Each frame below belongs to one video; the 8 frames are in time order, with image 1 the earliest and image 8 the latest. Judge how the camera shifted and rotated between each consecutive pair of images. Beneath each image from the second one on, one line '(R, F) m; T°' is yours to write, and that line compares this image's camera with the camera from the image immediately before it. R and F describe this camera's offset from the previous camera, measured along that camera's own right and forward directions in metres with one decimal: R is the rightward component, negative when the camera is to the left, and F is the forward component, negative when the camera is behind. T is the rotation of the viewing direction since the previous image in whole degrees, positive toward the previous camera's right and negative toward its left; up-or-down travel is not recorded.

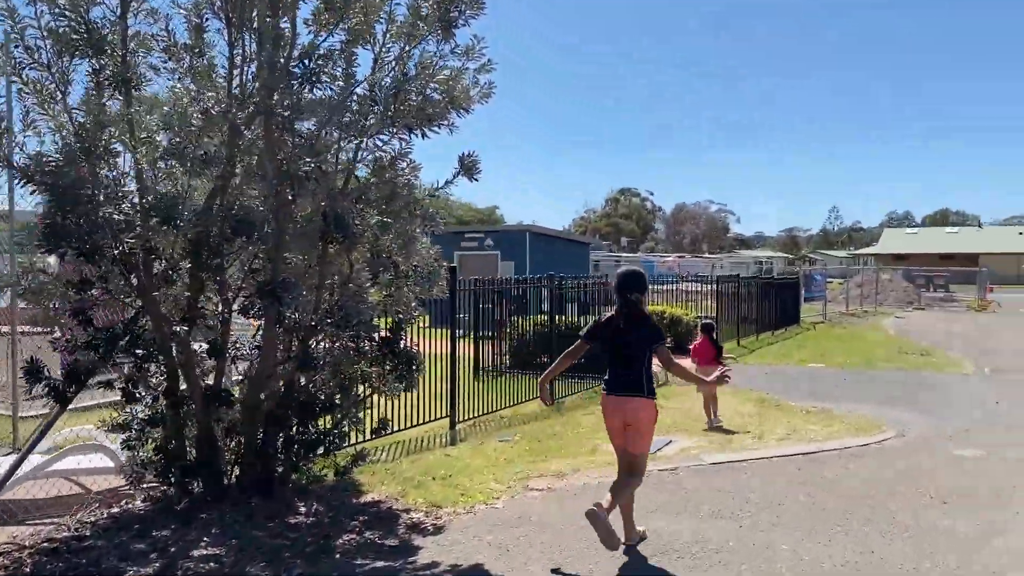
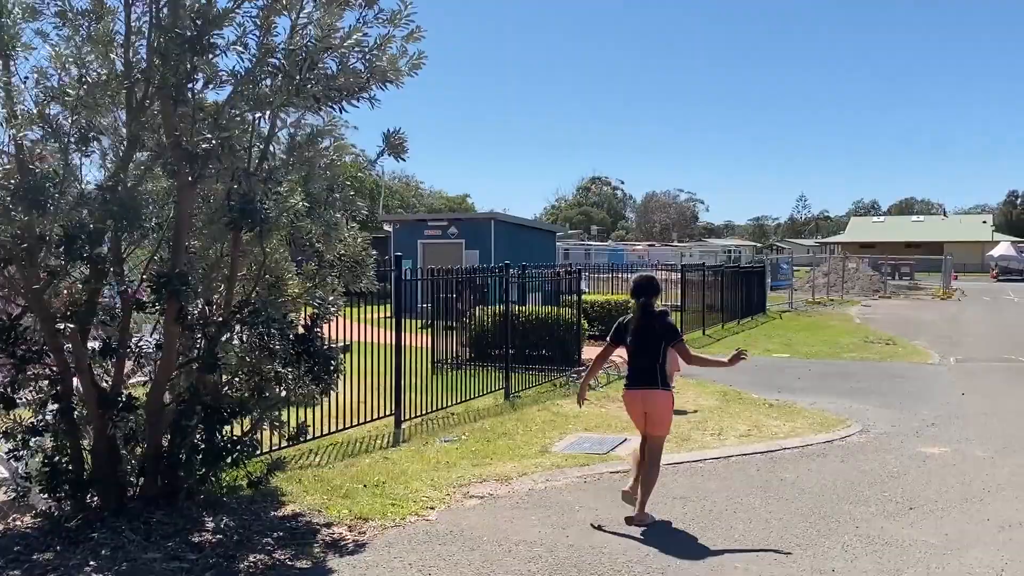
(+0.2, +0.4) m; +2°
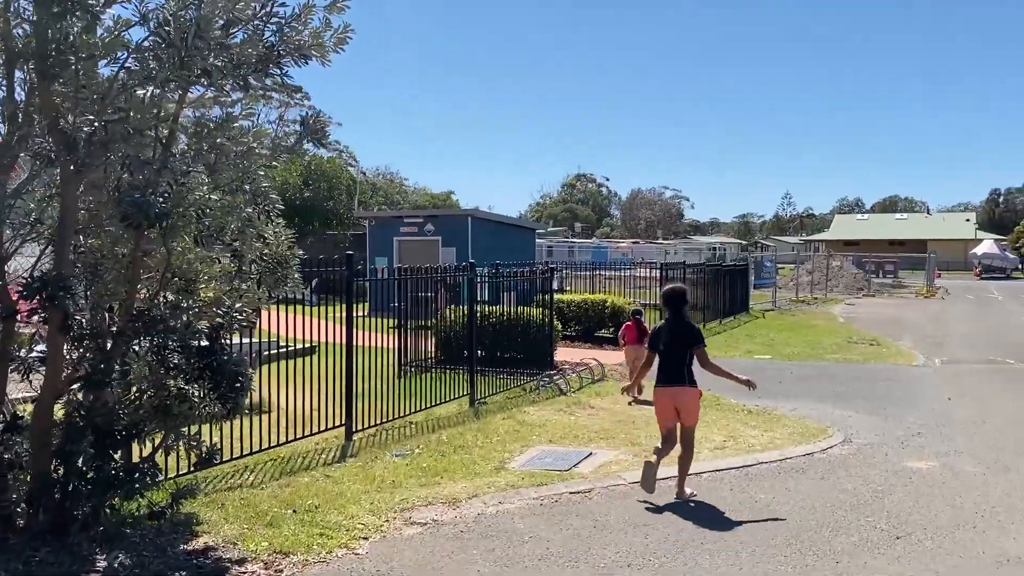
(+0.2, +0.5) m; +1°
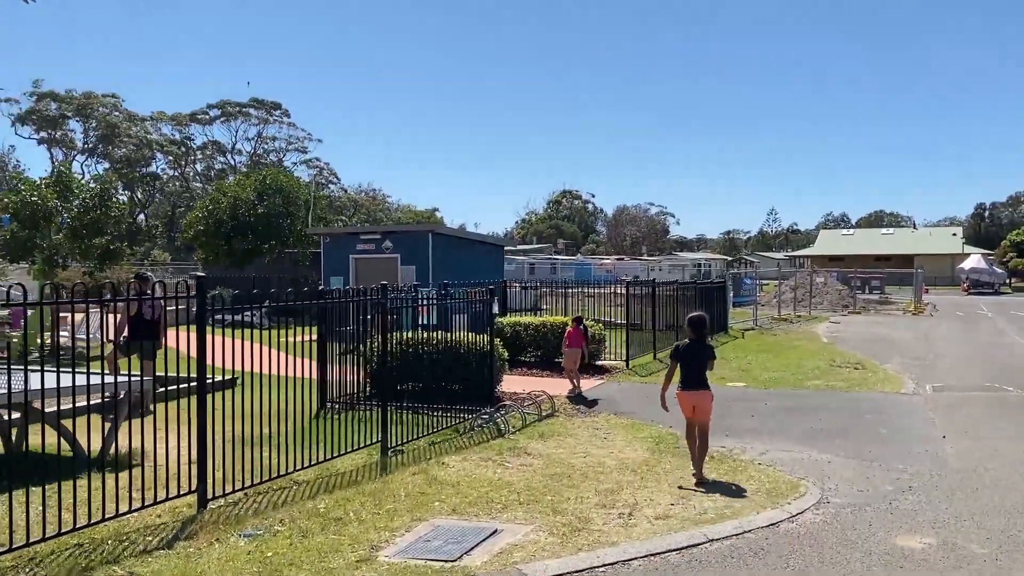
(+0.6, +1.4) m; +1°
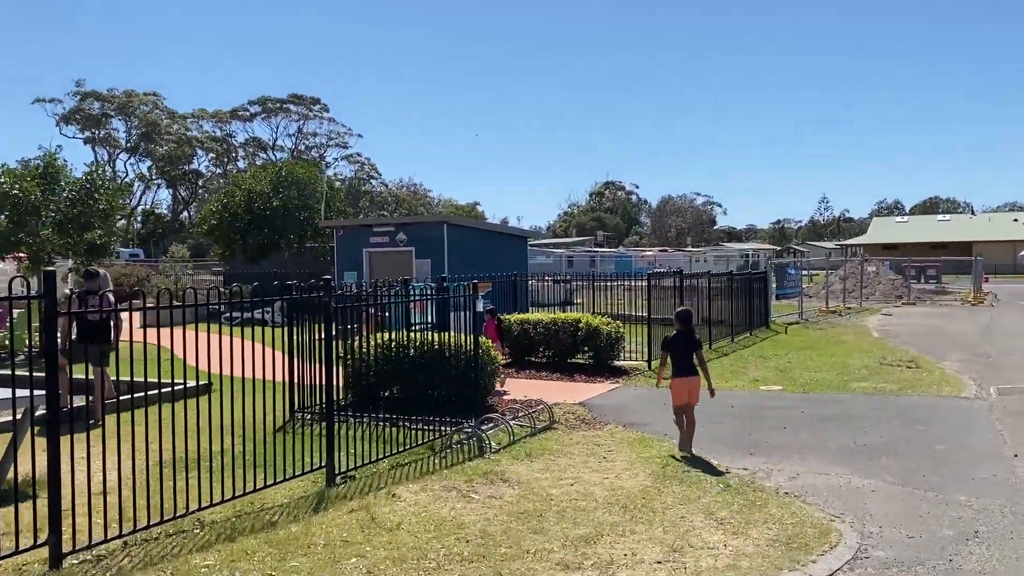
(+0.6, +1.3) m; -3°
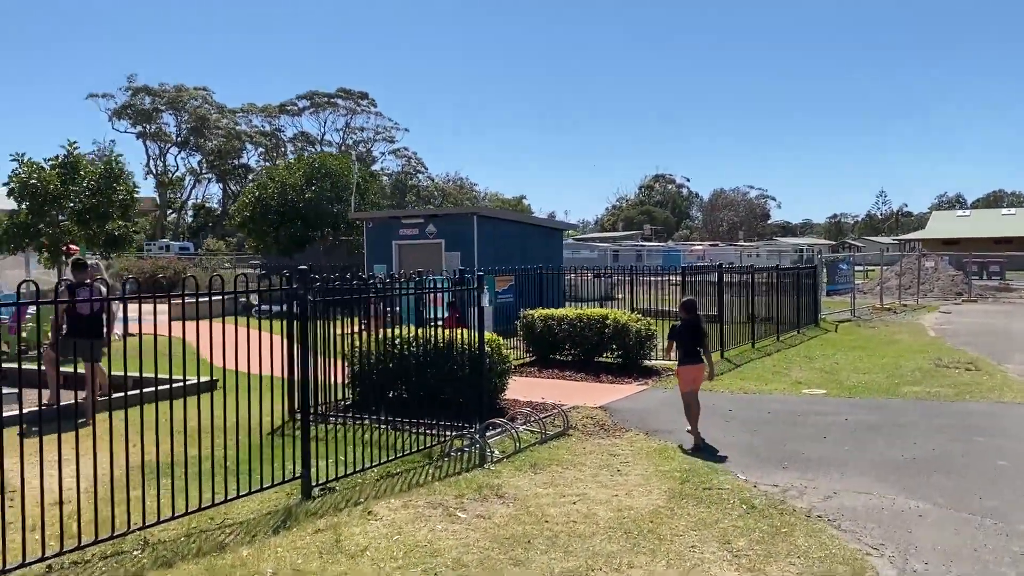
(+0.4, +0.7) m; -3°
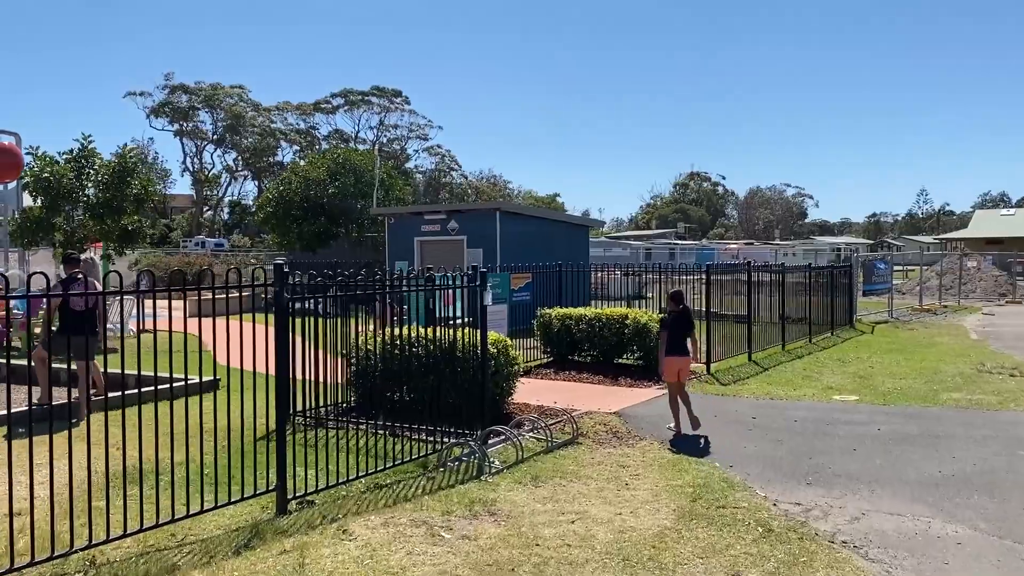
(+0.2, +0.5) m; -2°
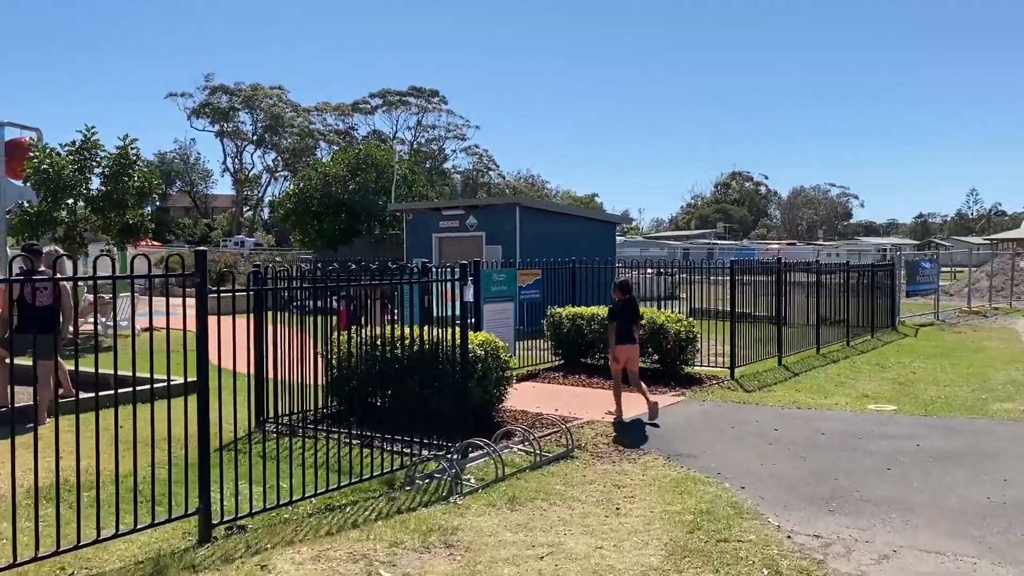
(+0.4, +0.8) m; -3°
